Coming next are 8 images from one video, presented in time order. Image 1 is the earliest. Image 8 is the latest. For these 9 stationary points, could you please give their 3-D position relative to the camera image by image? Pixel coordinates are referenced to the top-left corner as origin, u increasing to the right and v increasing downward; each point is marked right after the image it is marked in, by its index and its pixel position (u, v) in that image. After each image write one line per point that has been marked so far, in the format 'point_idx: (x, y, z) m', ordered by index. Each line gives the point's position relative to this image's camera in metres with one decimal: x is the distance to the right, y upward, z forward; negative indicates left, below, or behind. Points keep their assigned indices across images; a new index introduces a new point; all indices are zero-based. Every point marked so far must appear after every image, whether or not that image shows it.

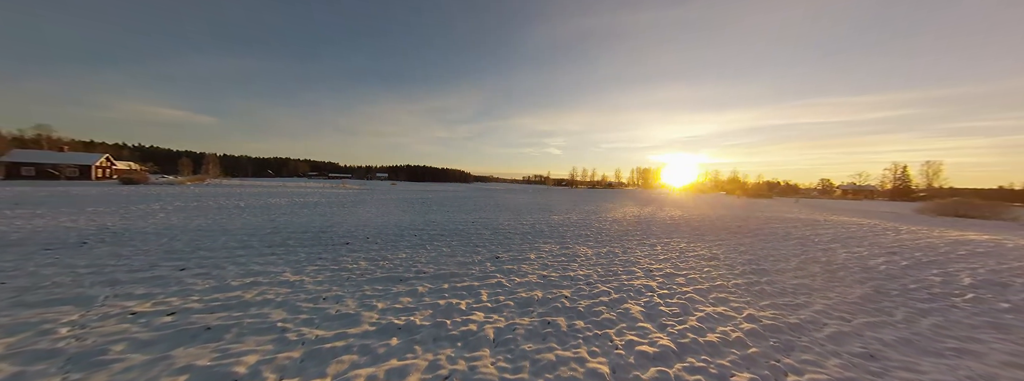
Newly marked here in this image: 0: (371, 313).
0: (-2.6, -2.3, +4.9) m
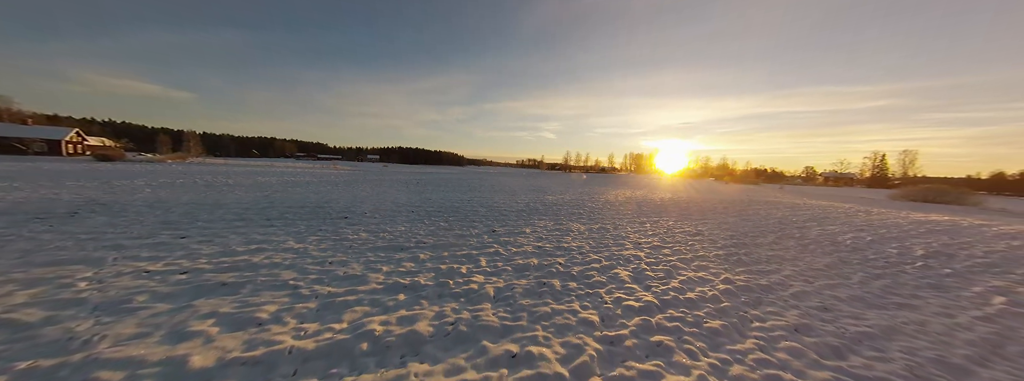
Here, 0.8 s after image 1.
0: (-2.7, -1.7, +5.2) m
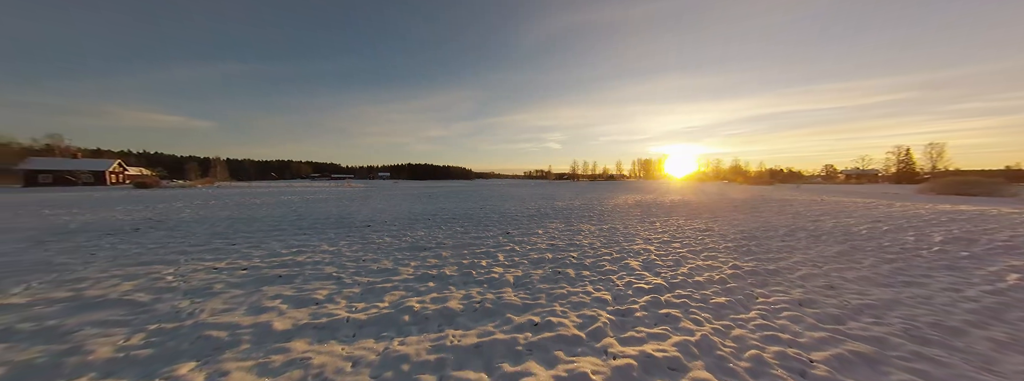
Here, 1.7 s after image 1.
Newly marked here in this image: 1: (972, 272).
0: (-2.3, -1.7, +5.7) m
1: (+11.2, -1.8, +6.3) m
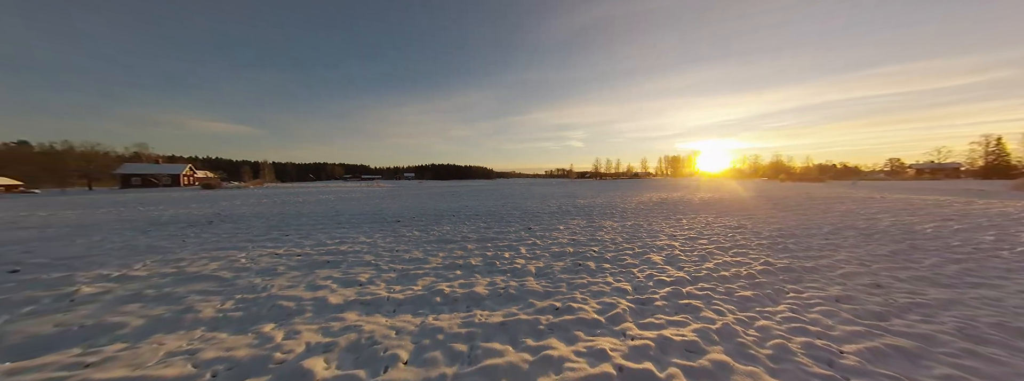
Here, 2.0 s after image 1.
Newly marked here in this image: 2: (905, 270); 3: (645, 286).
0: (-1.8, -1.6, +6.2) m
1: (+11.7, -1.6, +5.5) m
2: (+9.1, -1.8, +5.9) m
3: (+2.4, -1.8, +4.7) m
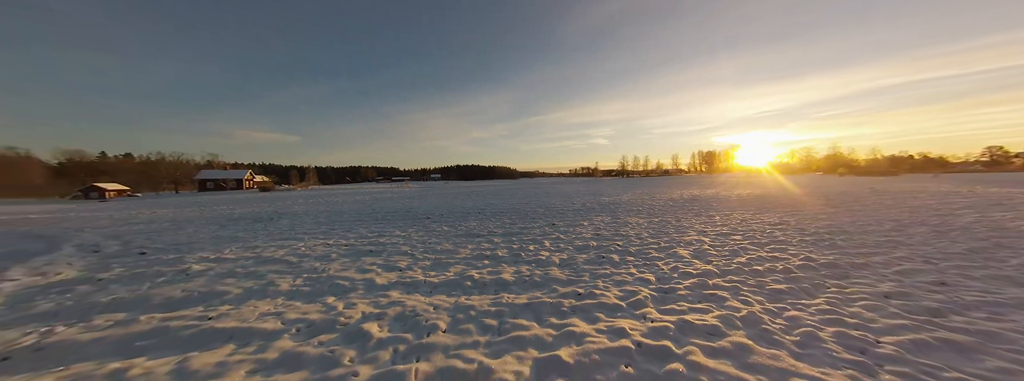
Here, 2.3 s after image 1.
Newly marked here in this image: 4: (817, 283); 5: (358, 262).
0: (-1.2, -1.5, +6.6) m
1: (+12.2, -1.4, +4.6) m
2: (+9.7, -1.5, +5.2) m
3: (+2.9, -1.6, +4.8) m
4: (+5.4, -1.6, +4.5) m
5: (-3.0, -1.4, +5.1) m
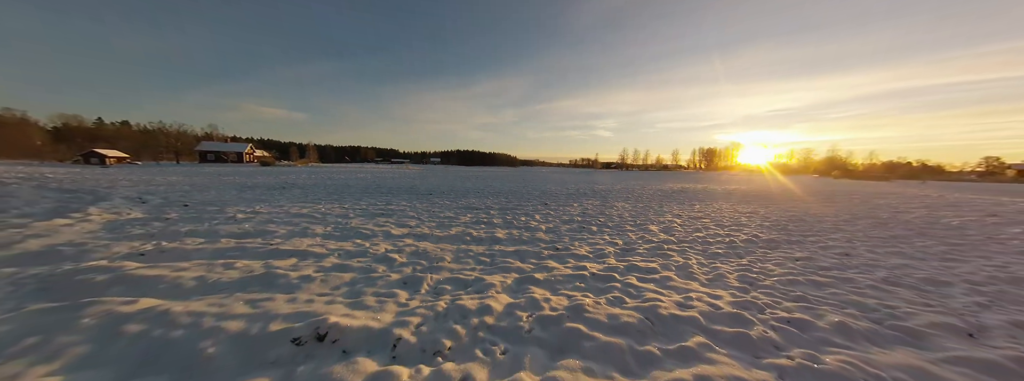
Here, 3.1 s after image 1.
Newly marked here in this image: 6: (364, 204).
0: (-1.4, -0.8, +7.5) m
1: (+12.0, -1.4, +5.7) m
2: (+9.5, -1.4, +6.3) m
3: (+2.7, -1.2, +5.8) m
4: (+5.2, -1.3, +5.6) m
5: (-3.2, -0.7, +6.0) m
6: (-5.0, -0.4, +8.6) m
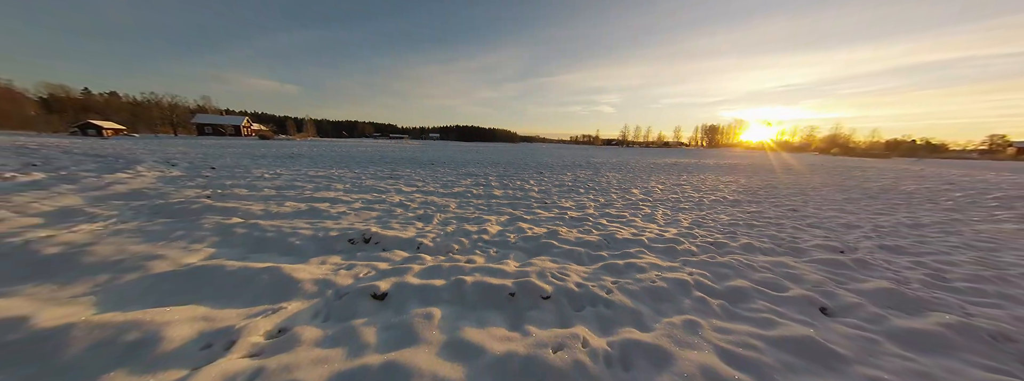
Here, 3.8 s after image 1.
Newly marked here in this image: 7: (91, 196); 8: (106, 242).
0: (-1.5, +0.3, +8.3) m
1: (+11.9, -0.5, +6.6) m
2: (+9.4, -0.5, +7.2) m
3: (+2.6, -0.3, +6.6) m
4: (+5.0, -0.4, +6.4) m
5: (-3.4, +0.2, +6.8) m
6: (-5.1, +0.7, +9.3) m
7: (-5.6, -0.1, +3.5) m
8: (-3.3, -0.4, +2.1) m
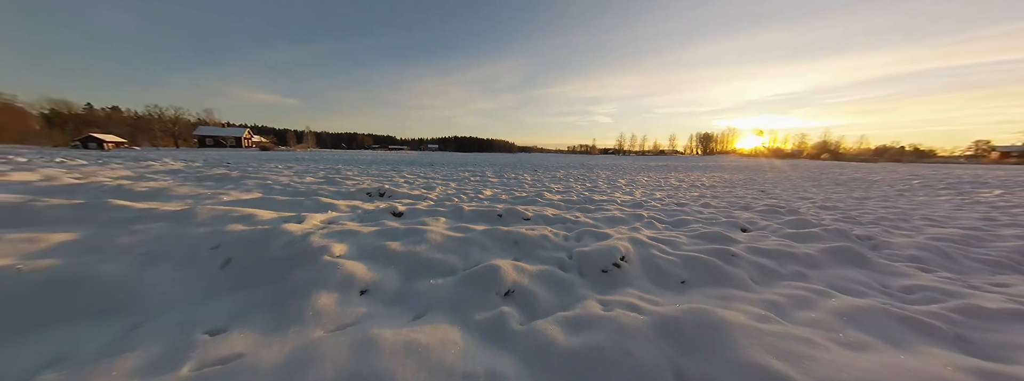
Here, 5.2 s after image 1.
0: (-1.7, +0.5, +8.9) m
1: (+11.7, -0.1, +7.2) m
2: (+9.2, -0.1, +7.8) m
3: (+2.4, +0.1, +7.2) m
4: (+4.9, -0.1, +7.0) m
5: (-3.5, +0.5, +7.3) m
6: (-5.3, +0.9, +9.9) m
7: (-5.8, +0.3, +4.0) m
8: (-3.5, 0.0, +2.7) m
